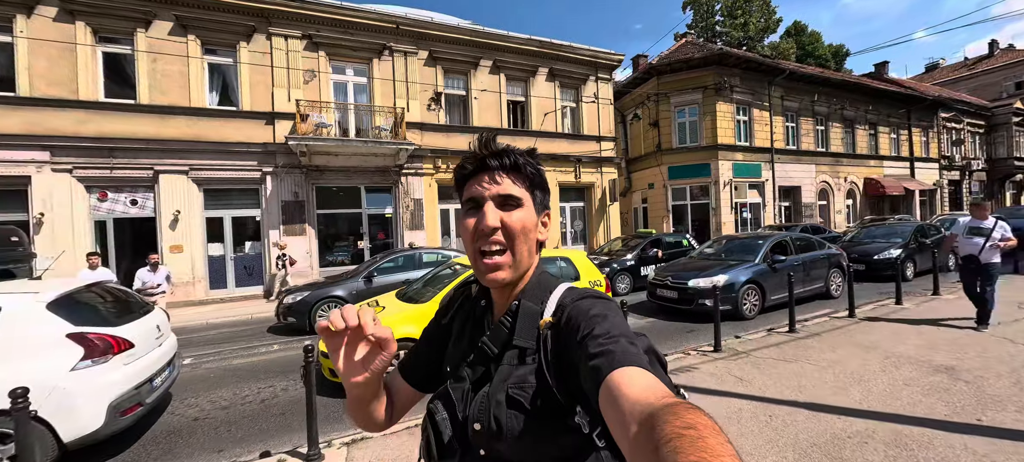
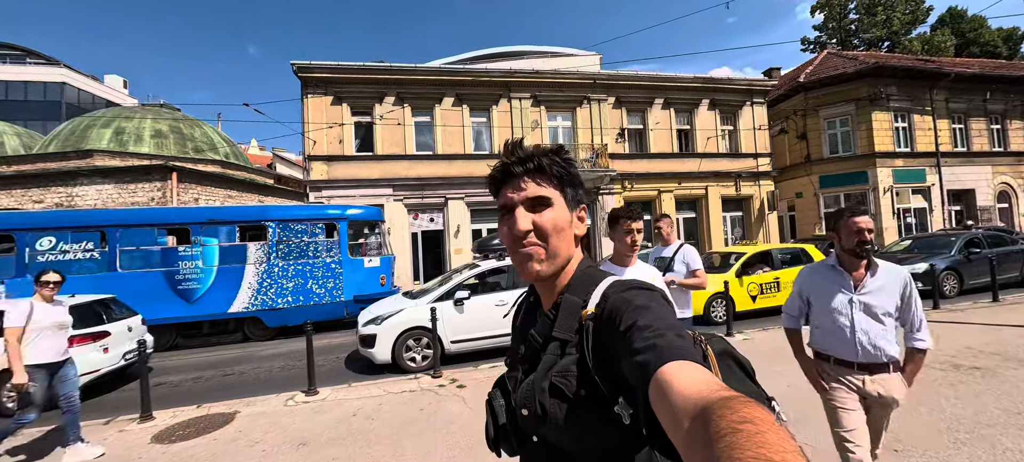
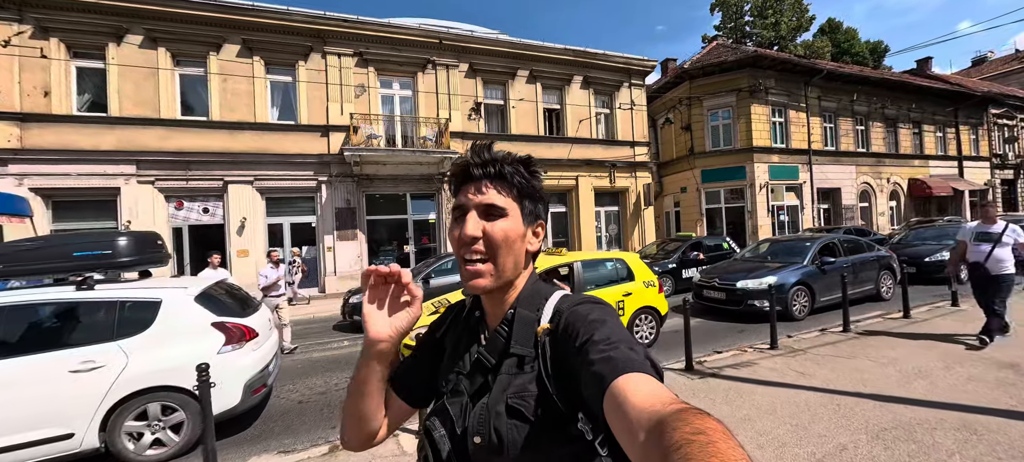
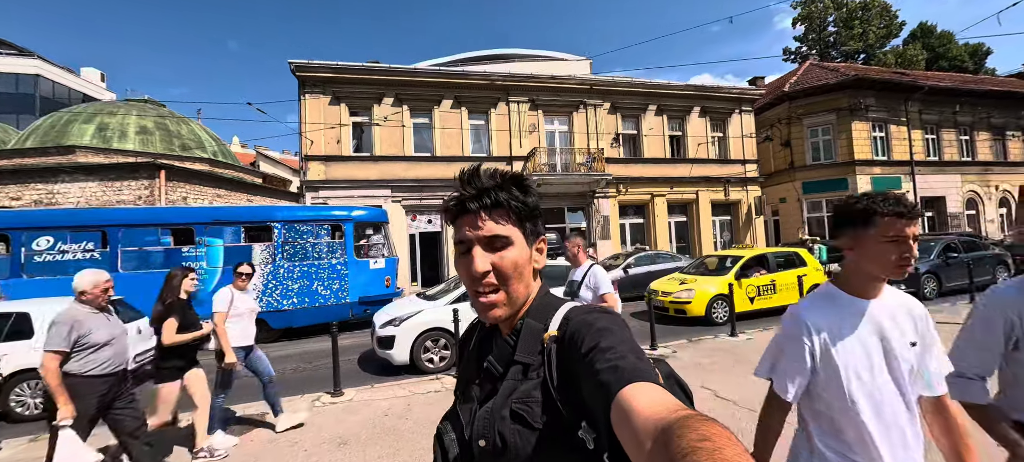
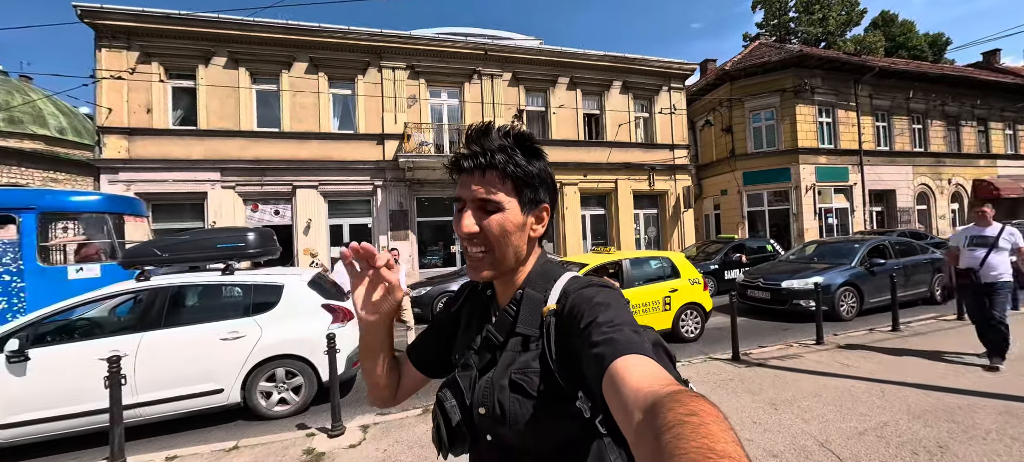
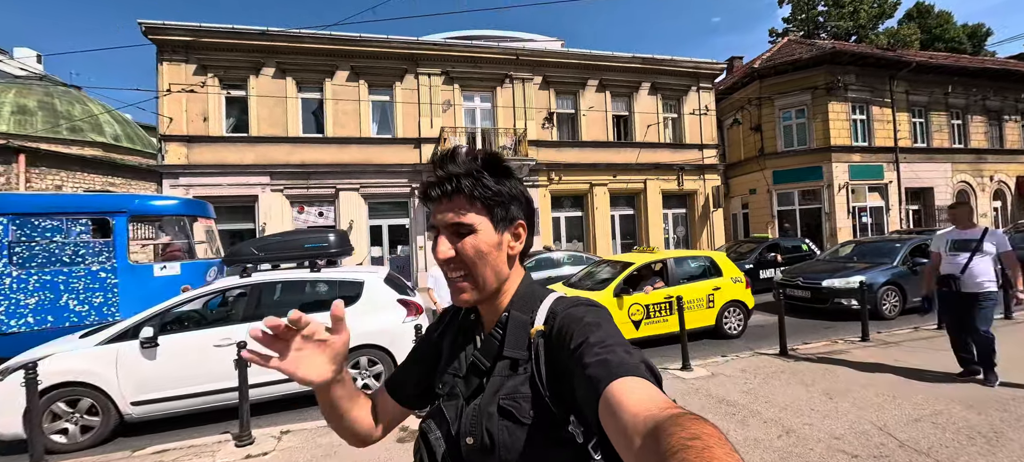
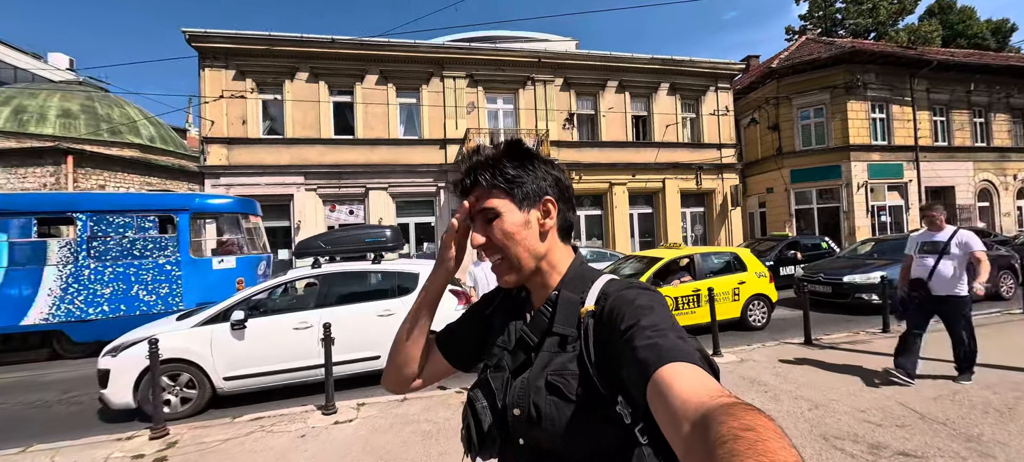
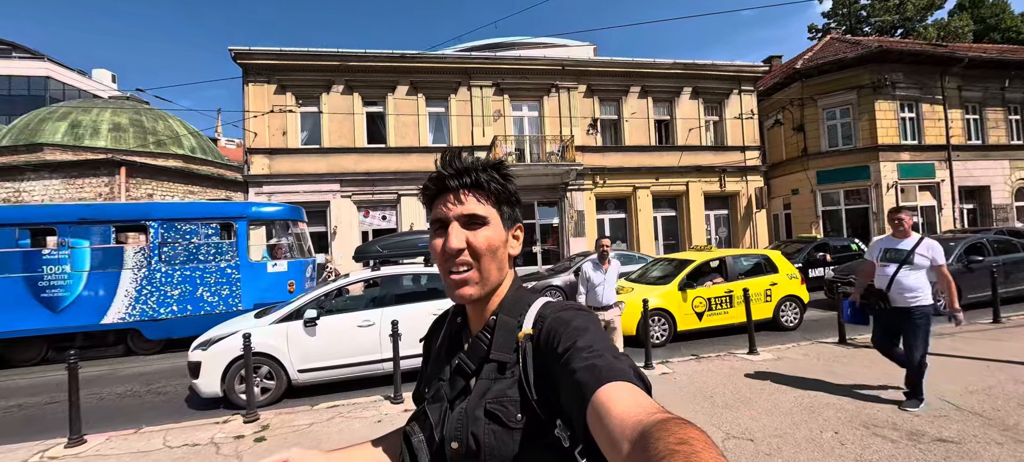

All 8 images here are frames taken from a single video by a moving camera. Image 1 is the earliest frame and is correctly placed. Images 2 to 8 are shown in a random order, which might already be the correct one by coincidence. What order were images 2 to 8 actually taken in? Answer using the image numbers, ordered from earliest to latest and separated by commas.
3, 5, 6, 7, 8, 2, 4
